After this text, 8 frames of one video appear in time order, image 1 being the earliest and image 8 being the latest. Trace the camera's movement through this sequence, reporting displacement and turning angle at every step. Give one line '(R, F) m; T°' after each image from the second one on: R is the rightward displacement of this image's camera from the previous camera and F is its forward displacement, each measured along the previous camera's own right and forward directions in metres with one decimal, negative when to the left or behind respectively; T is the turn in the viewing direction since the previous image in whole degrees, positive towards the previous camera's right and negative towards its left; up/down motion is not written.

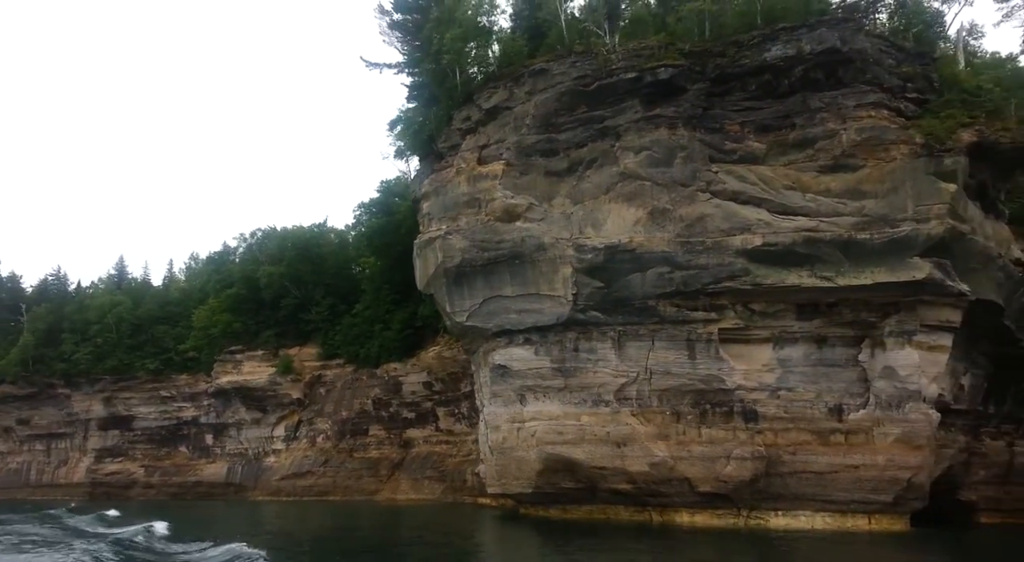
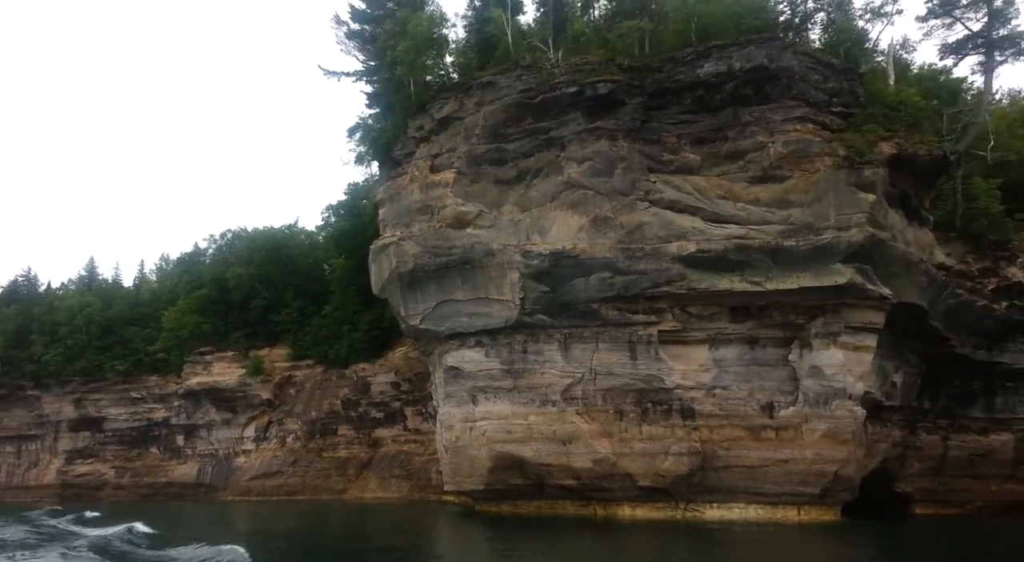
(+0.7, -0.6) m; +2°
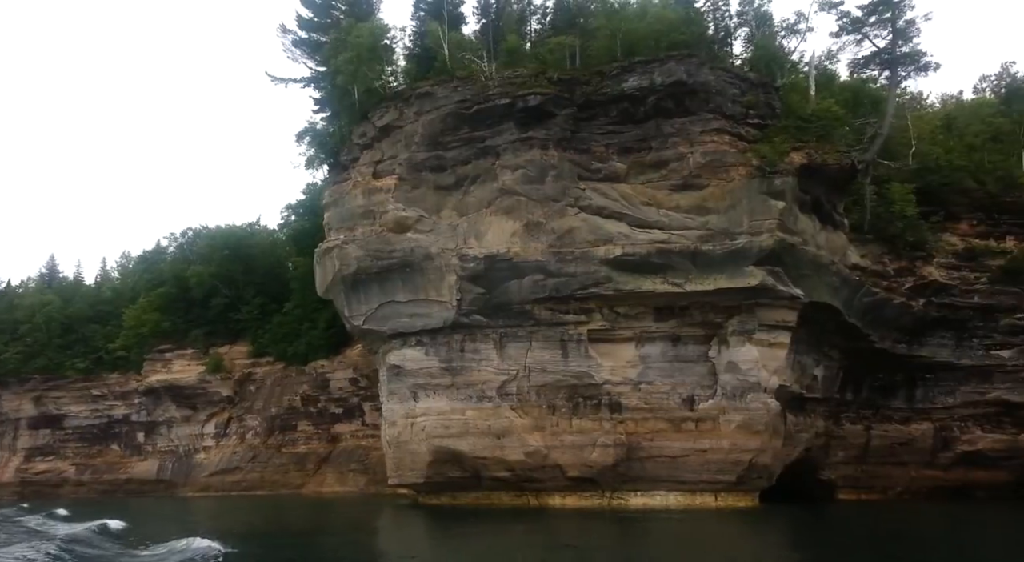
(+0.8, -0.8) m; +2°
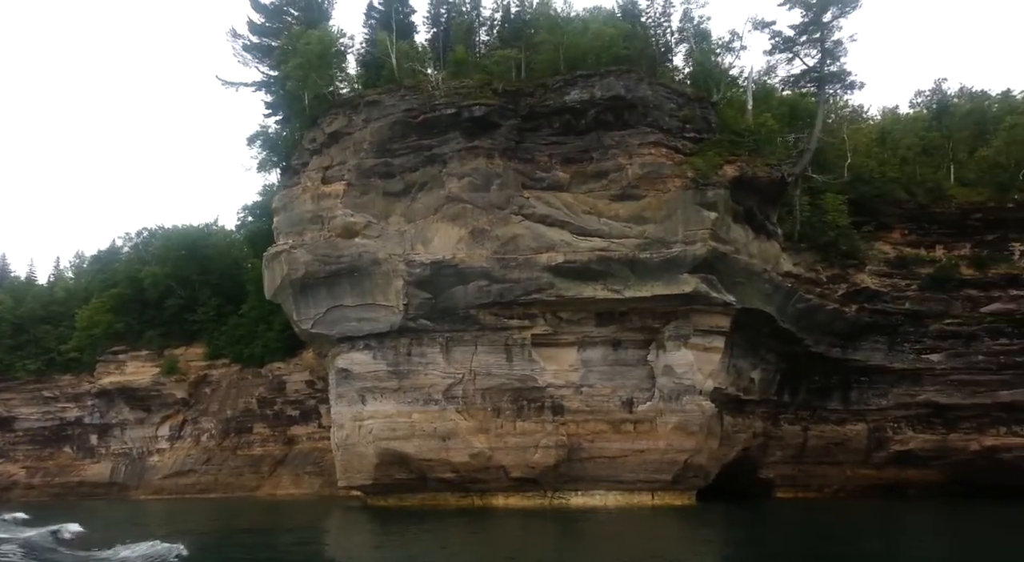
(+0.5, -0.4) m; +3°
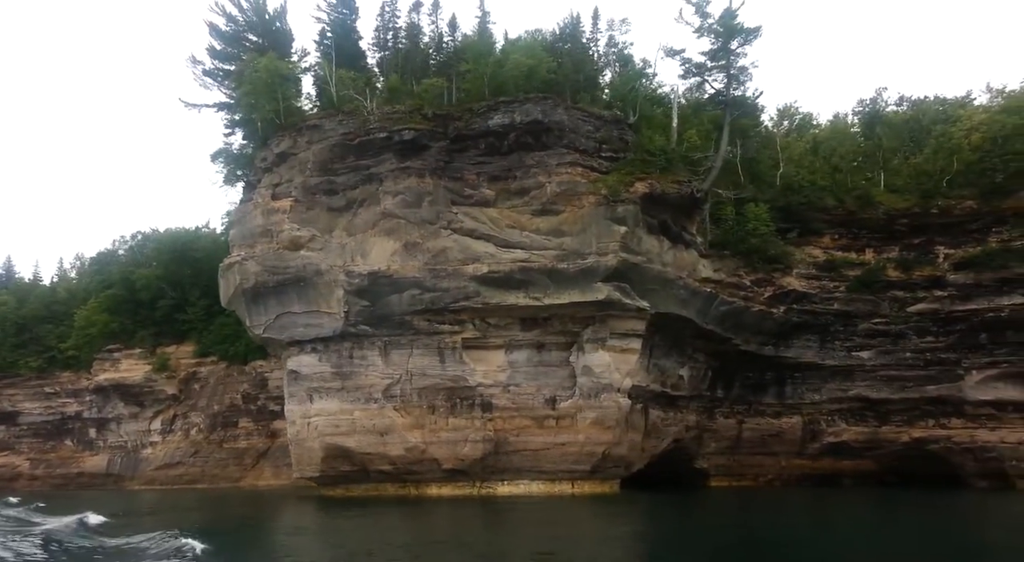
(+1.9, -1.4) m; -1°
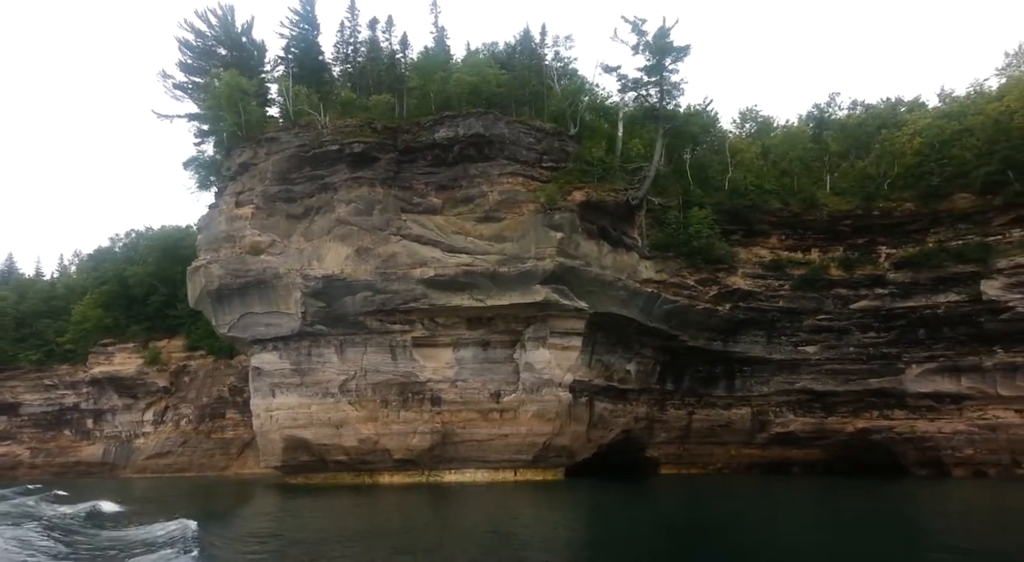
(+1.6, -1.2) m; 0°
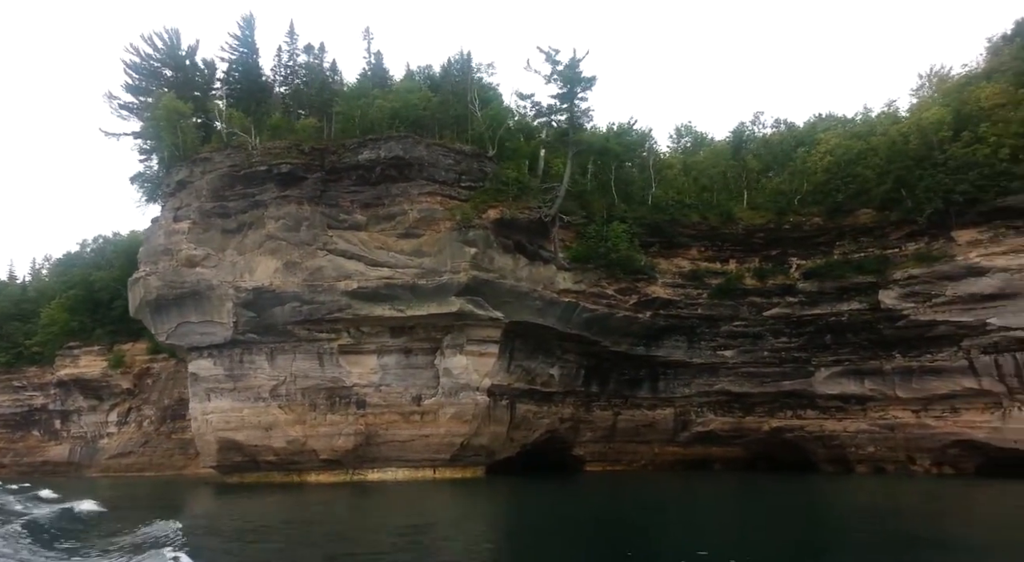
(+1.9, -1.4) m; +1°
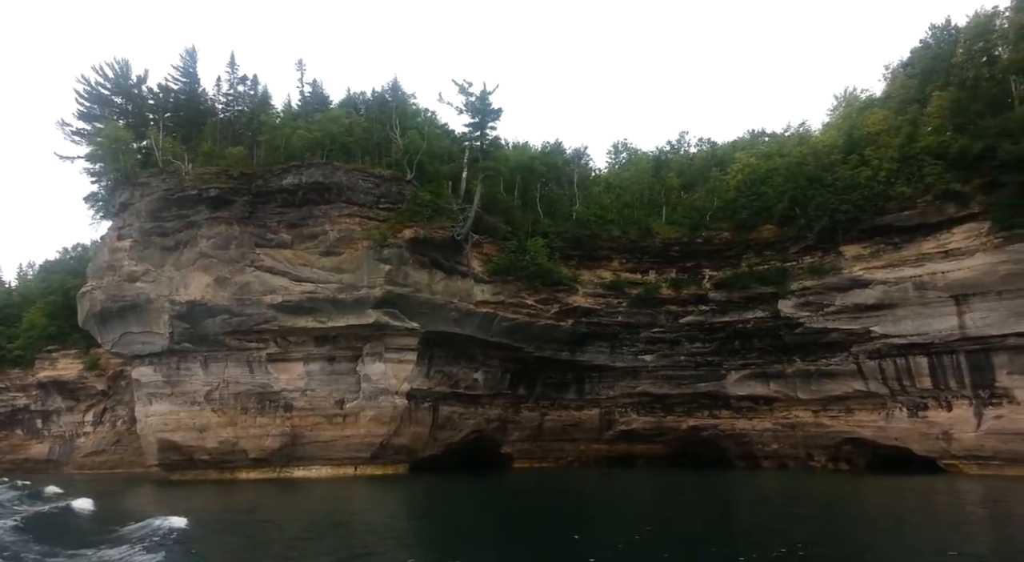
(+2.7, -1.8) m; 0°
